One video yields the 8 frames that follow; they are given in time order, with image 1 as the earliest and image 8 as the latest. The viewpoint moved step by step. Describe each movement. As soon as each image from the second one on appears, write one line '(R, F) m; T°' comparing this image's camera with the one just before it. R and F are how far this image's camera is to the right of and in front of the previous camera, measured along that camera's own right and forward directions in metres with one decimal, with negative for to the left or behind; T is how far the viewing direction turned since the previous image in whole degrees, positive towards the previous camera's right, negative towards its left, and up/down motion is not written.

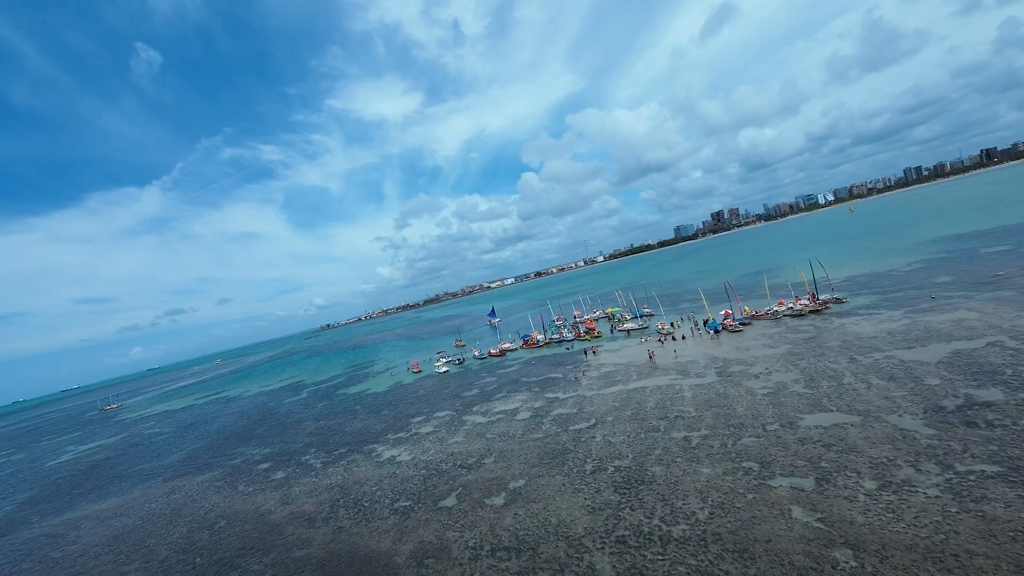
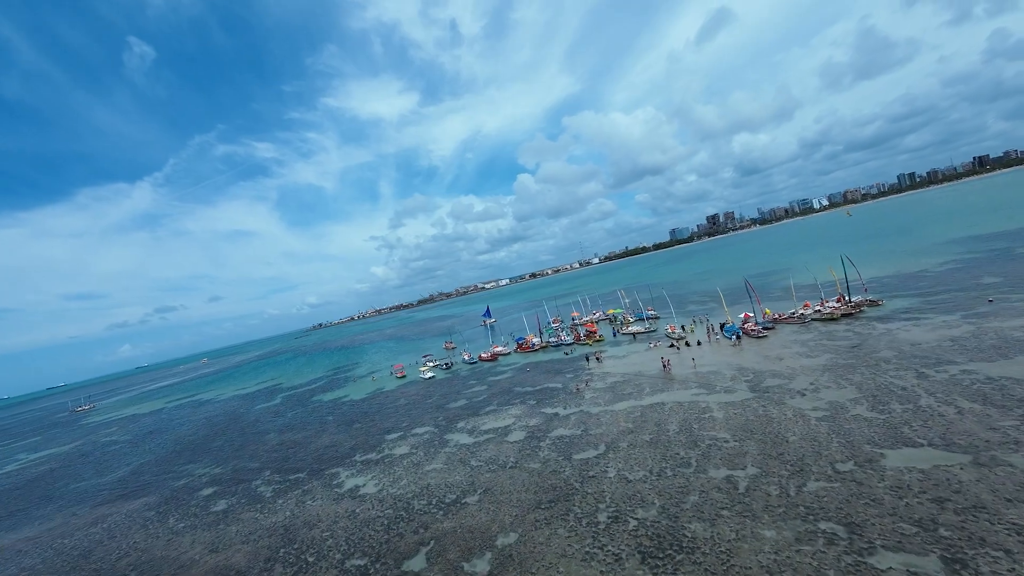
(+0.2, +7.2) m; +1°
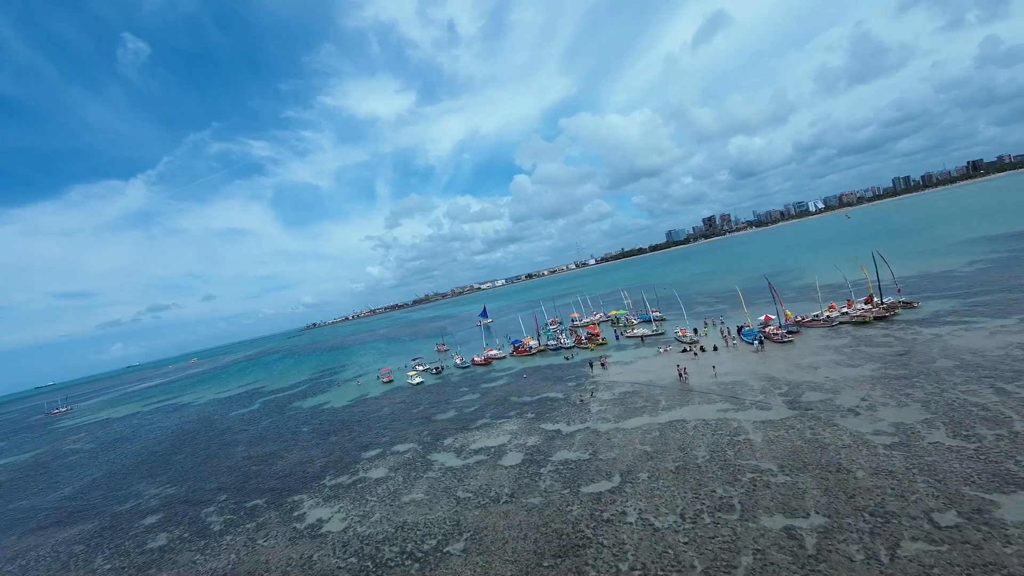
(0.0, +5.5) m; +1°
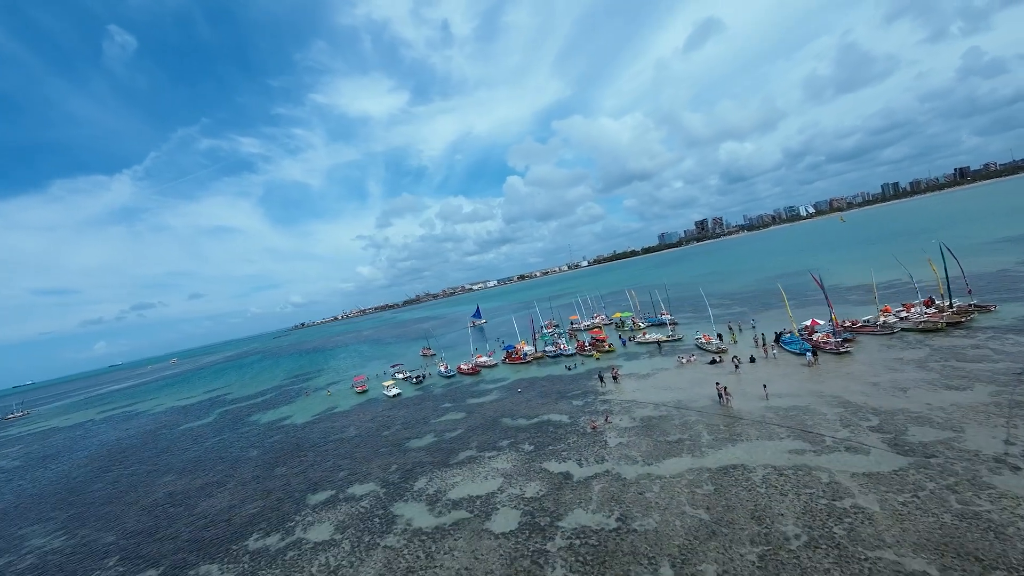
(-0.2, +8.8) m; +1°
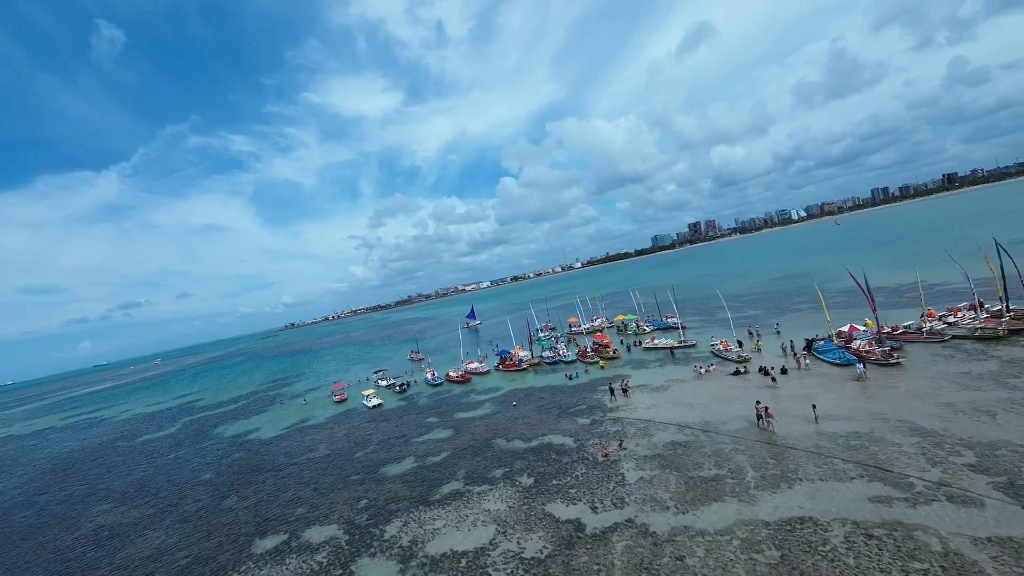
(-0.2, +5.5) m; +1°
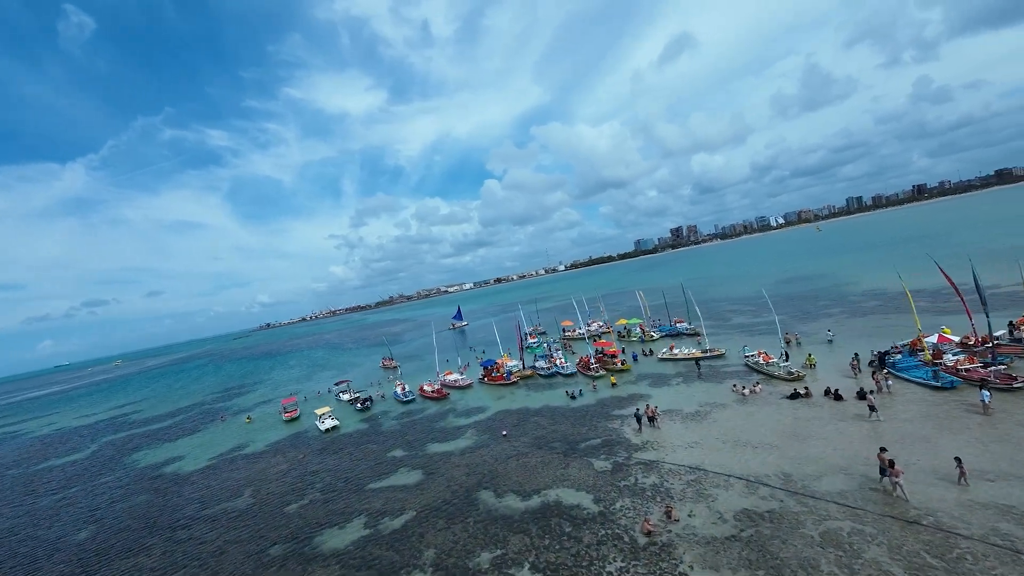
(-0.6, +9.0) m; +2°
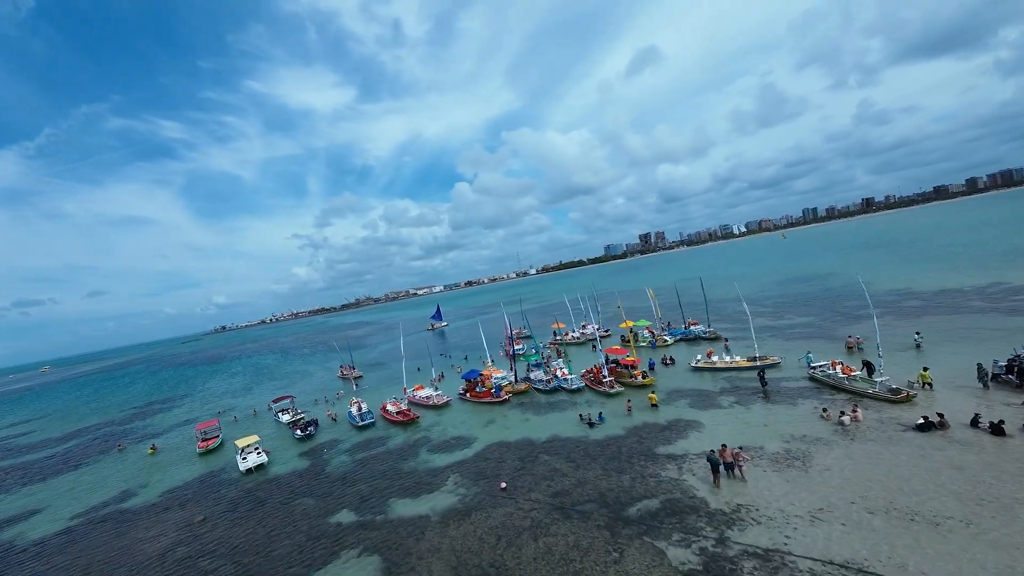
(-1.9, +9.8) m; +4°
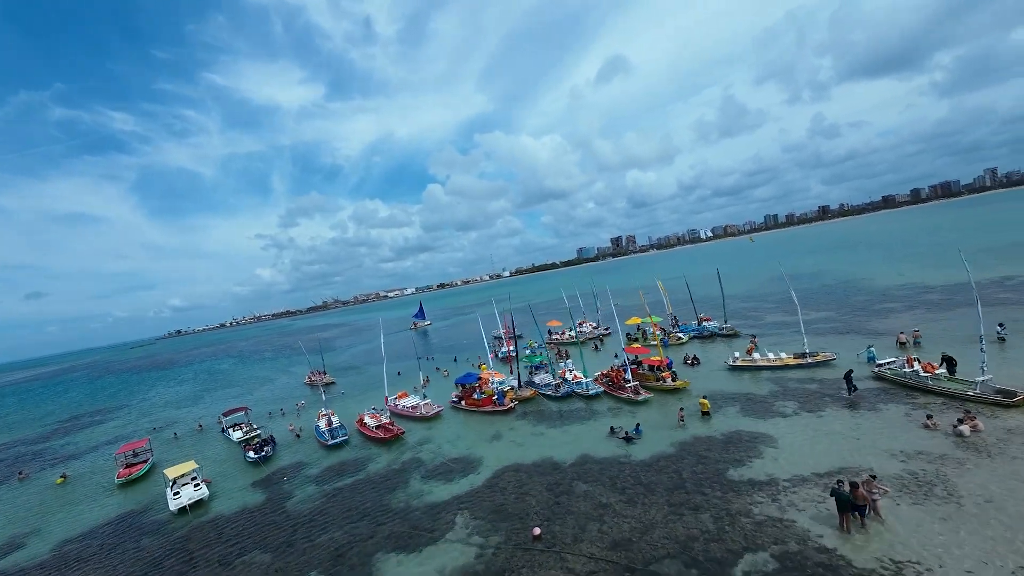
(-2.4, +5.8) m; +4°
